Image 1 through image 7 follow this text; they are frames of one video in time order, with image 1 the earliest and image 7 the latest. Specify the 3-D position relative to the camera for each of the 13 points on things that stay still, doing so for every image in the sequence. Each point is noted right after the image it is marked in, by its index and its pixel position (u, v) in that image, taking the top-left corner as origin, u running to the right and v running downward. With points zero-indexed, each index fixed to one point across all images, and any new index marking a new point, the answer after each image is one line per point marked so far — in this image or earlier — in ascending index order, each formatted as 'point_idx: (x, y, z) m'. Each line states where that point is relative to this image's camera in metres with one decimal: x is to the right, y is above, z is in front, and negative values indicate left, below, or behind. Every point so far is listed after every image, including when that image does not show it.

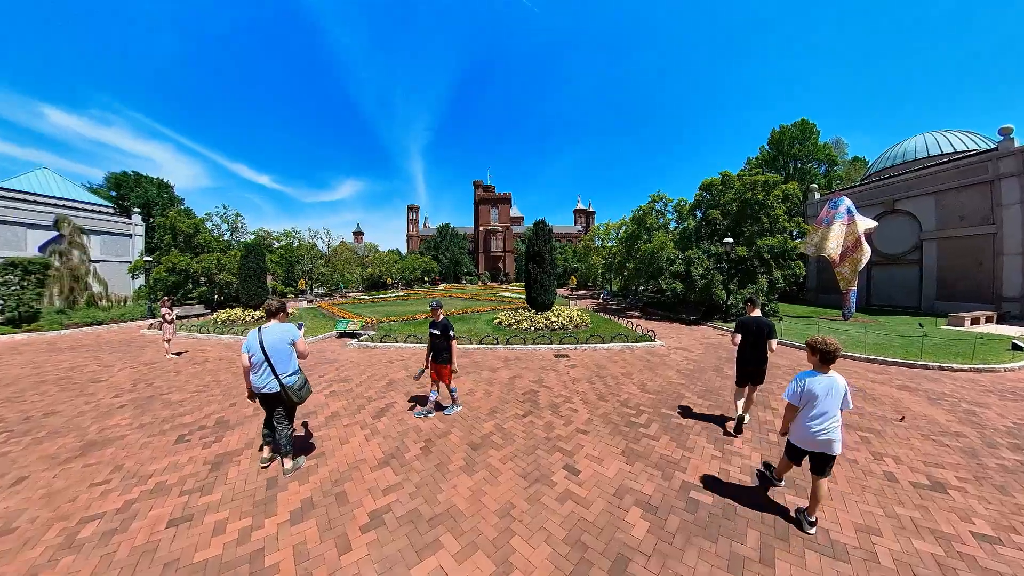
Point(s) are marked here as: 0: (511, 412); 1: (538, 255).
0: (0.0, -2.5, +12.9) m
1: (+0.7, +0.8, +16.4) m
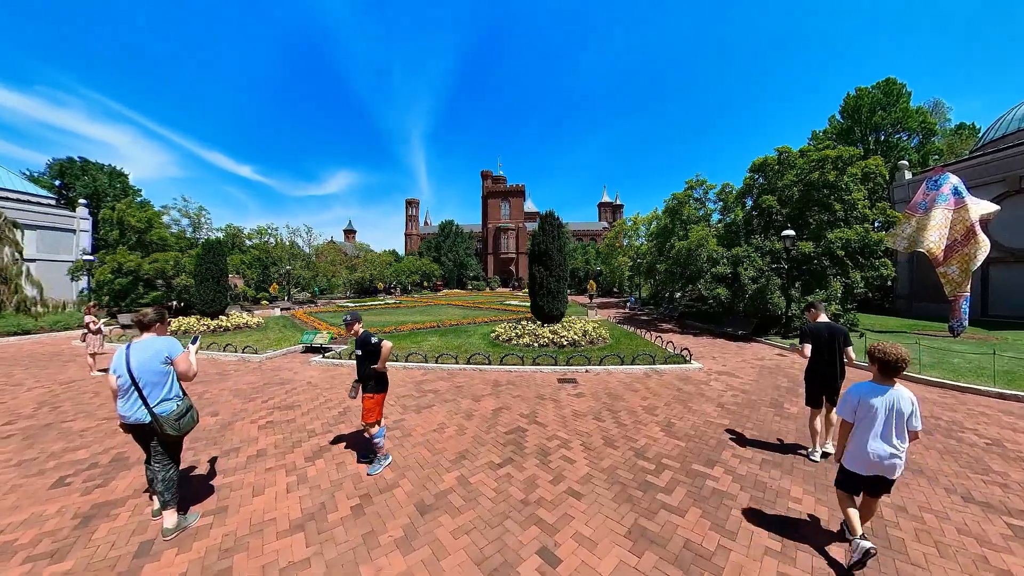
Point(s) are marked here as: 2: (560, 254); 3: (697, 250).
0: (-0.4, -2.5, +9.7) m
1: (+0.7, +0.6, +13.2) m
2: (+1.0, +0.7, +13.3) m
3: (+4.1, +0.9, +15.3) m
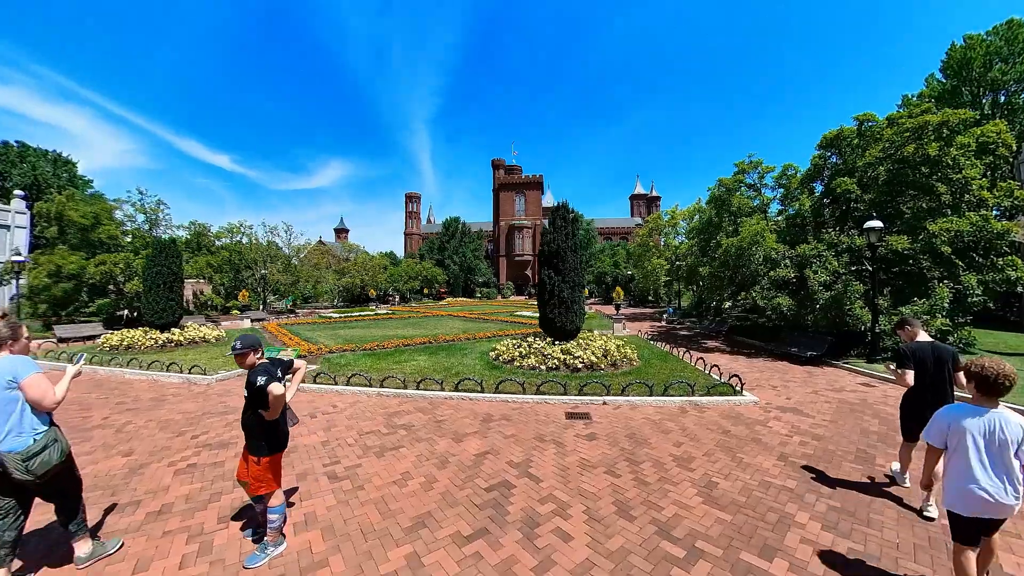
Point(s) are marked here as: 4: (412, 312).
0: (-0.7, -2.6, +7.1) m
1: (+0.7, +0.5, +10.4) m
2: (+1.0, +0.5, +10.6) m
3: (+4.3, +0.8, +12.3) m
4: (-2.4, -0.6, +15.2) m
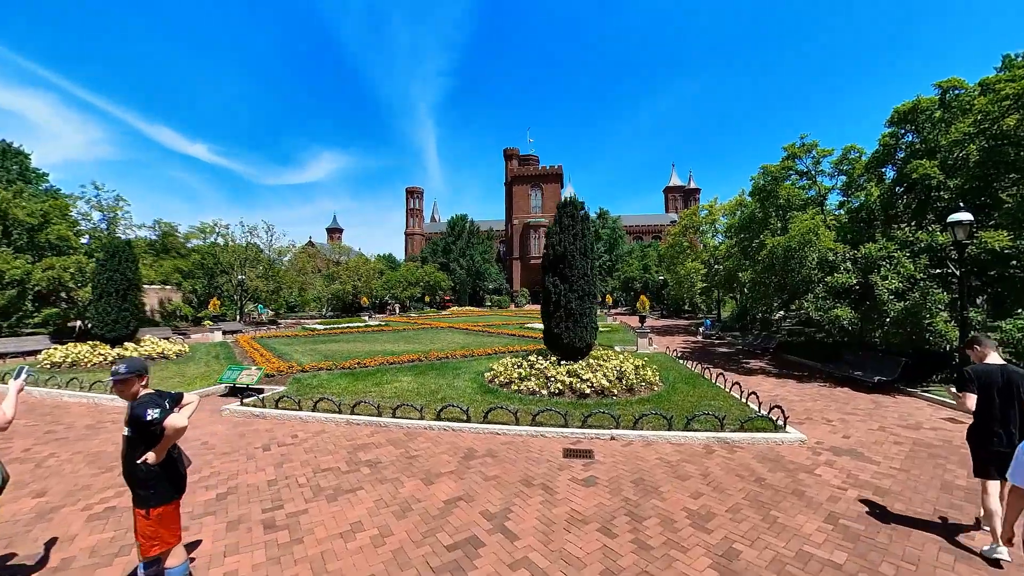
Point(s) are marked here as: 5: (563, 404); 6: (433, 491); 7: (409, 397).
0: (-0.9, -2.7, +5.2) m
1: (+0.7, +0.4, +8.5) m
2: (+1.0, +0.4, +8.7) m
3: (+4.3, +0.6, +10.3) m
4: (-2.2, -0.8, +13.5) m
5: (+0.5, -1.3, +7.4) m
6: (-0.8, -2.2, +6.7) m
7: (-1.2, -1.3, +7.9) m
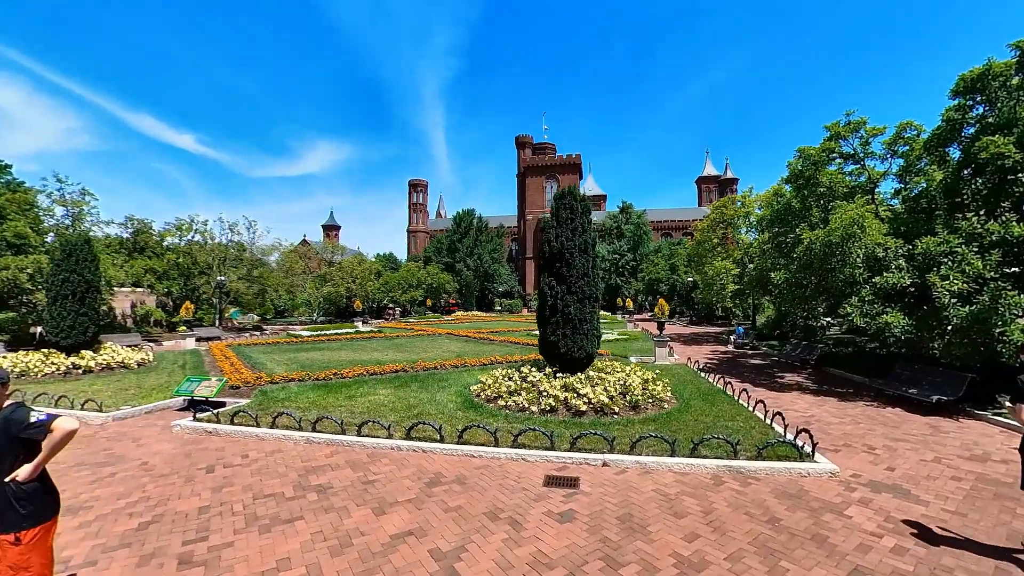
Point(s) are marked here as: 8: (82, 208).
0: (-1.2, -2.7, +4.1) m
1: (+0.5, +0.4, +7.3) m
2: (+0.9, +0.4, +7.4) m
3: (+4.3, +0.6, +8.8) m
4: (-2.1, -0.8, +12.4) m
5: (+0.4, -1.3, +6.2) m
6: (-1.0, -2.2, +5.5) m
7: (-1.4, -1.3, +6.8) m
8: (-6.6, +1.2, +10.0) m
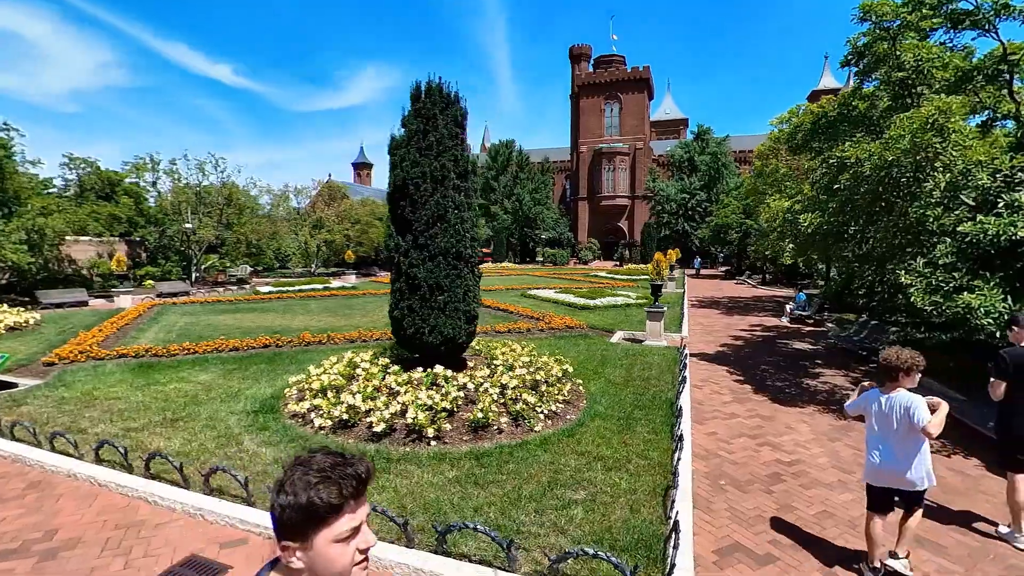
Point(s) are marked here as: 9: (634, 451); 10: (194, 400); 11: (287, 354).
0: (-3.2, -2.5, +2.4) m
1: (-0.8, +0.7, +4.8) m
2: (-0.4, +0.8, +4.9) m
3: (+3.2, +1.0, +5.4) m
4: (-2.1, 0.0, +10.5) m
5: (-1.2, -1.0, +4.0) m
6: (-2.7, -1.9, +3.7) m
7: (-2.8, -0.9, +4.9) m
8: (-7.1, +2.0, +9.1) m
9: (+0.9, -1.0, +4.2) m
10: (-2.5, -0.9, +5.4) m
11: (-2.1, -0.6, +6.6) m
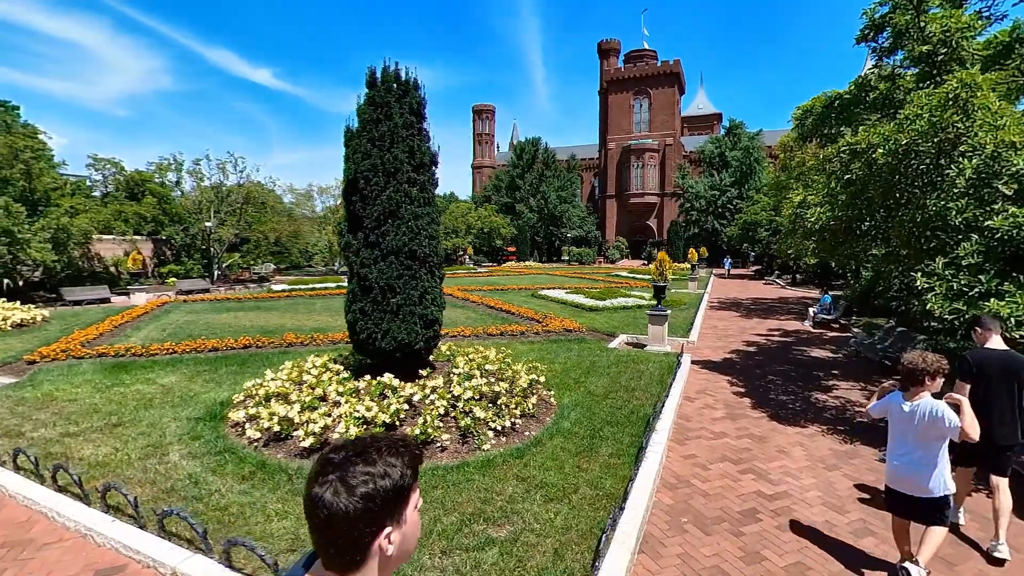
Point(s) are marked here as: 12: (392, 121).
0: (-3.7, -2.5, +2.2) m
1: (-1.0, +0.7, +4.5) m
2: (-0.7, +0.8, +4.5) m
3: (+3.0, +1.0, +4.7) m
4: (-1.9, 0.0, +10.2) m
5: (-1.6, -1.0, +3.6) m
6: (-3.1, -1.9, +3.5) m
7: (-3.0, -0.9, +4.7) m
8: (-6.9, +2.0, +9.3) m
9: (+0.5, -1.0, +3.7) m
10: (-2.7, -0.9, +5.1) m
11: (-2.2, -0.6, +6.3) m
12: (-0.8, +1.1, +4.4) m
